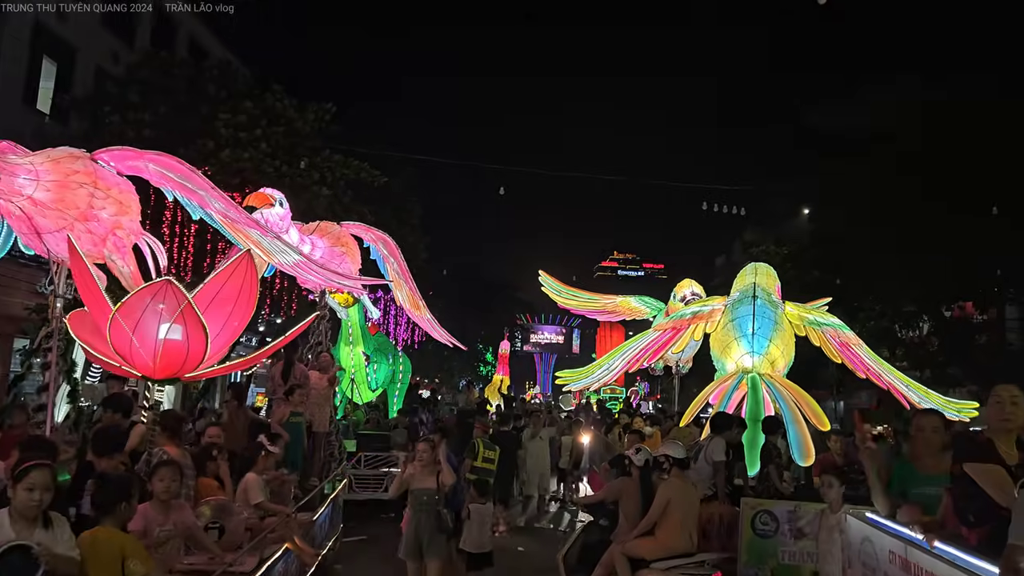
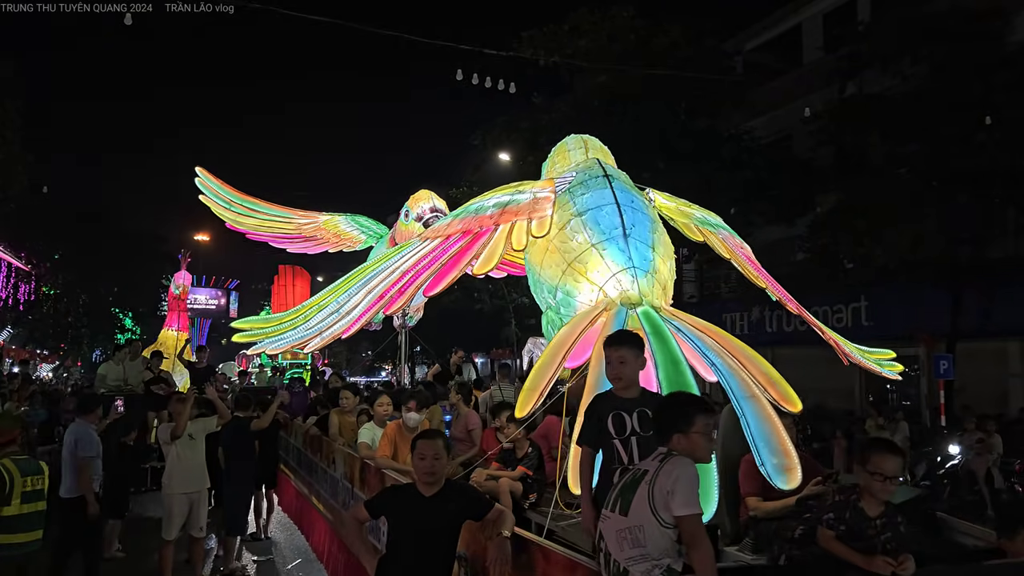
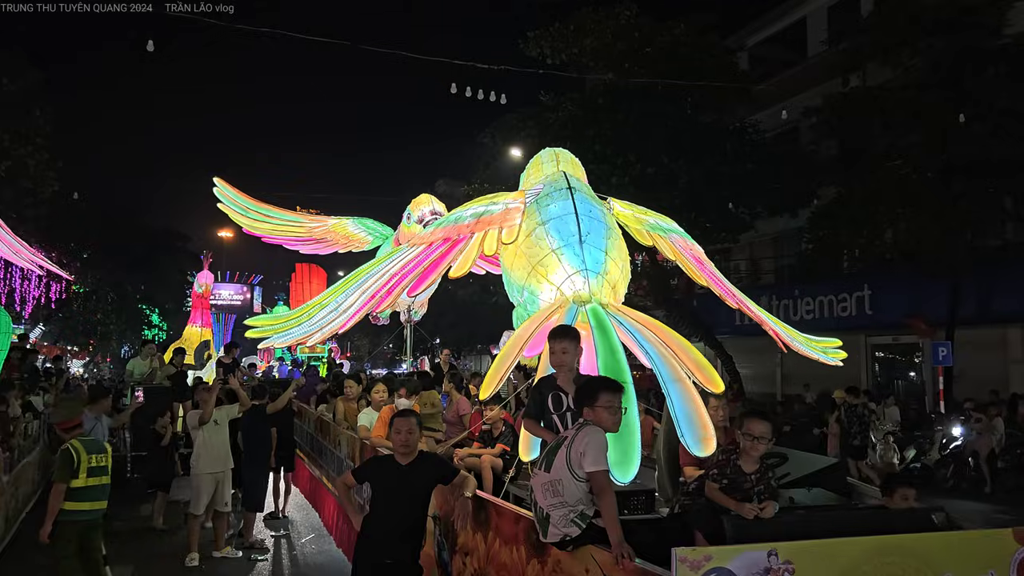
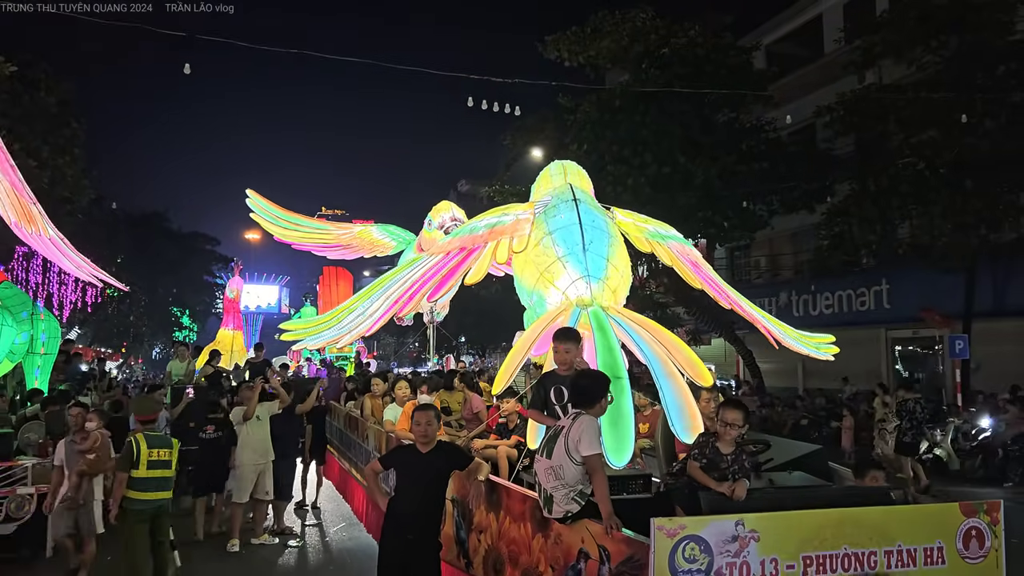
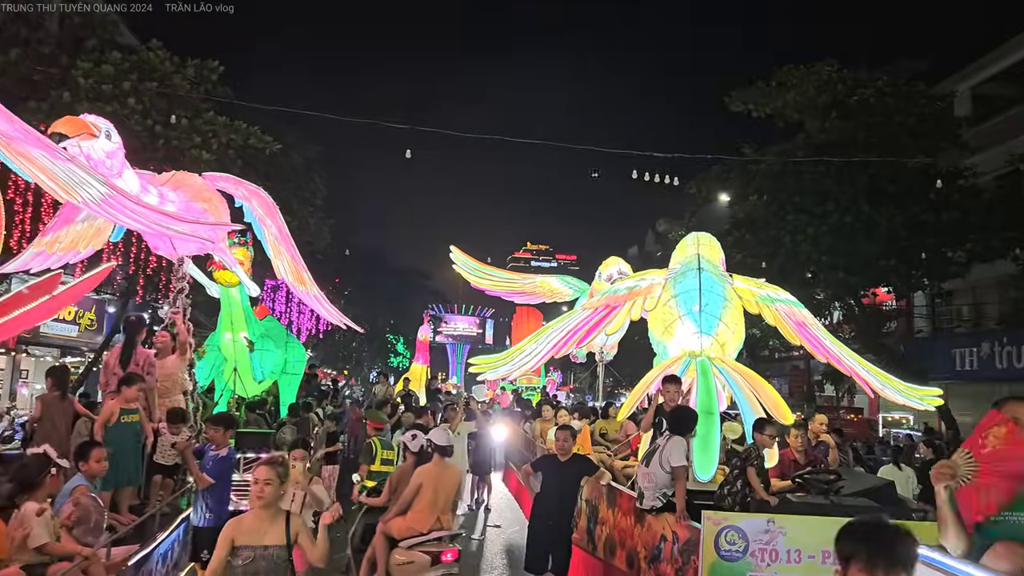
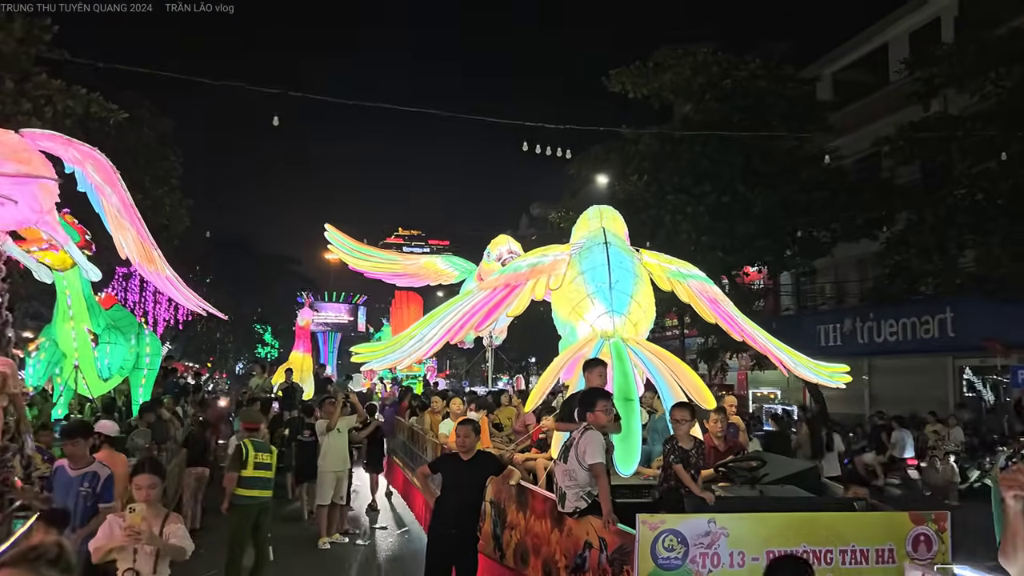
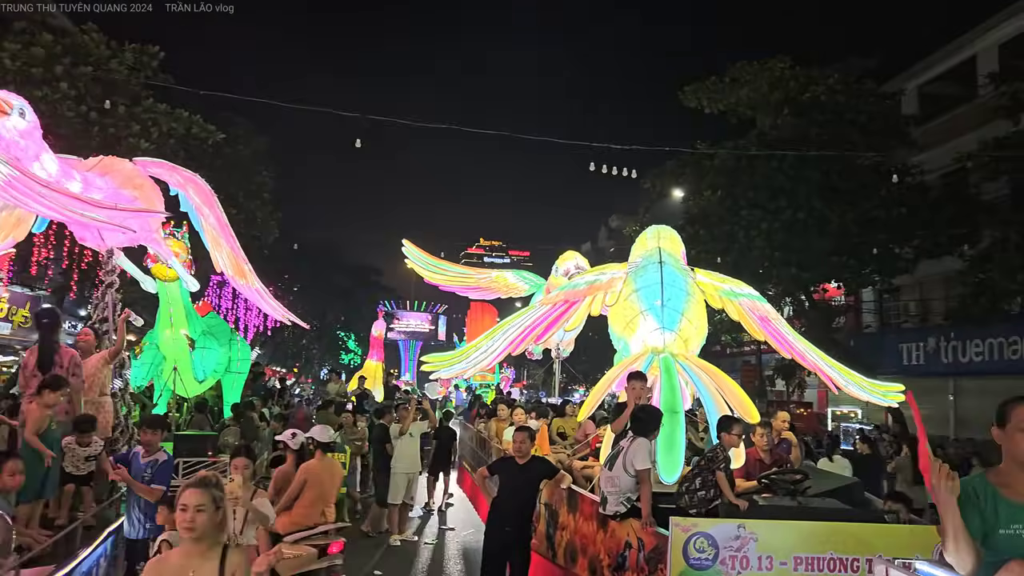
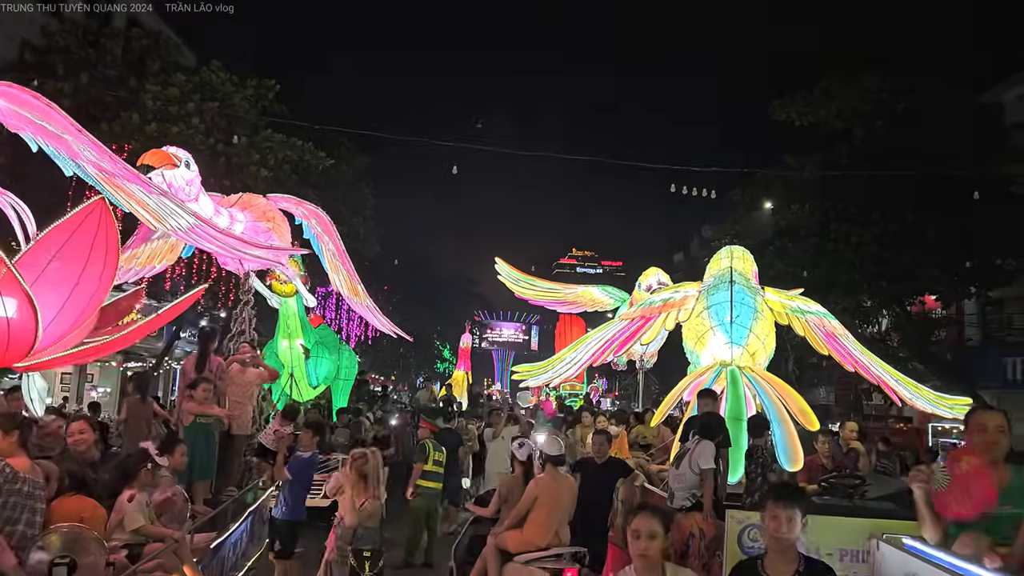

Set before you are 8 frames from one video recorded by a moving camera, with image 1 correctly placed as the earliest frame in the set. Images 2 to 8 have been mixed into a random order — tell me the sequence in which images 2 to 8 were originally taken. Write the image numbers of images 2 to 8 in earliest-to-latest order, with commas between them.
8, 5, 7, 6, 4, 3, 2
